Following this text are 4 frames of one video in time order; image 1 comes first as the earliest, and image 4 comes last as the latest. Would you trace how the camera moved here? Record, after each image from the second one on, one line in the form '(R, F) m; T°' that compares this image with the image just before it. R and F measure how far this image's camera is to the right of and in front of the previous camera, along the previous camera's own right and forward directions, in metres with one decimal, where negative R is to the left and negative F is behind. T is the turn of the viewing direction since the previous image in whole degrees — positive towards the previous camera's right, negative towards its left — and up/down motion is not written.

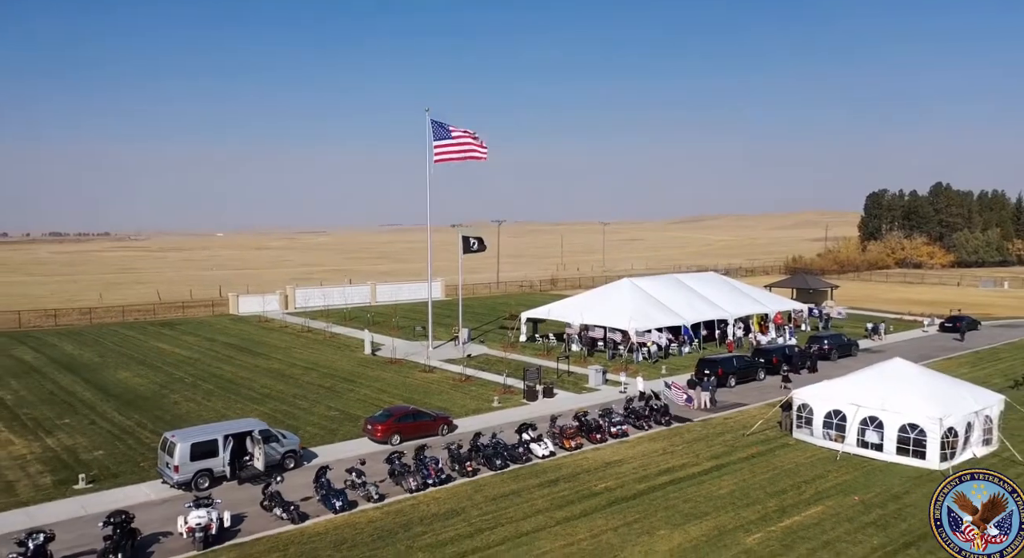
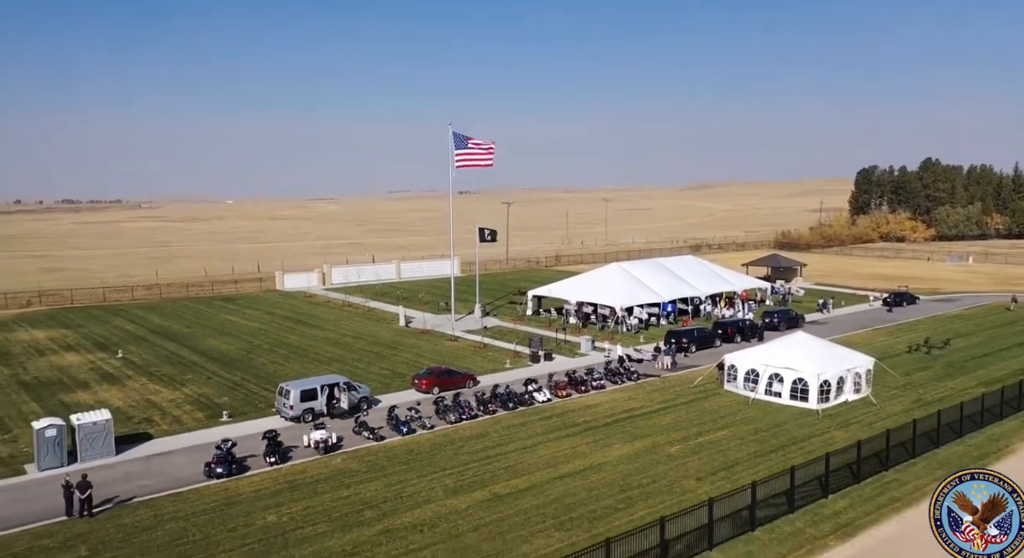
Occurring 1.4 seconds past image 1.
(0.0, -8.6) m; -1°
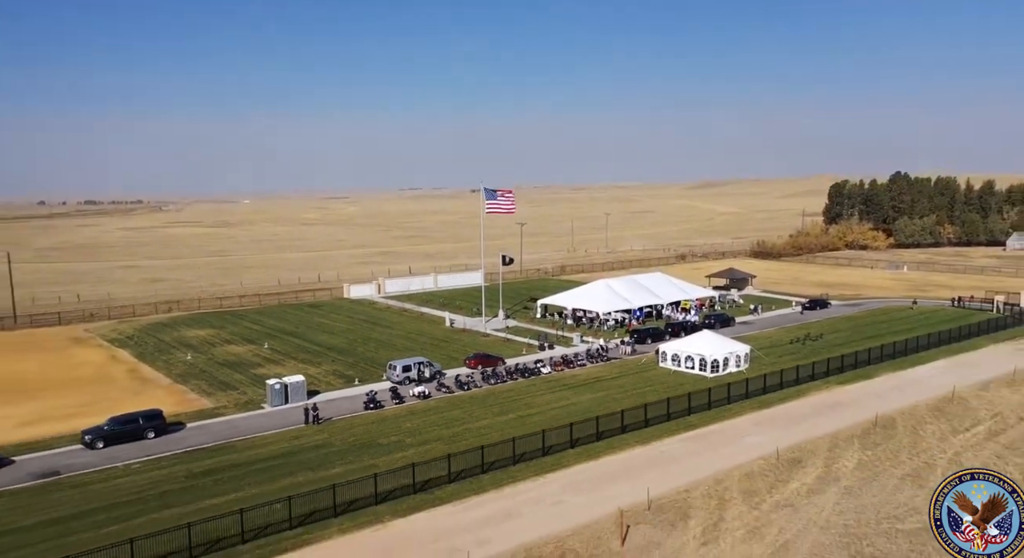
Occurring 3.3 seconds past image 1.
(-0.2, -19.2) m; -1°
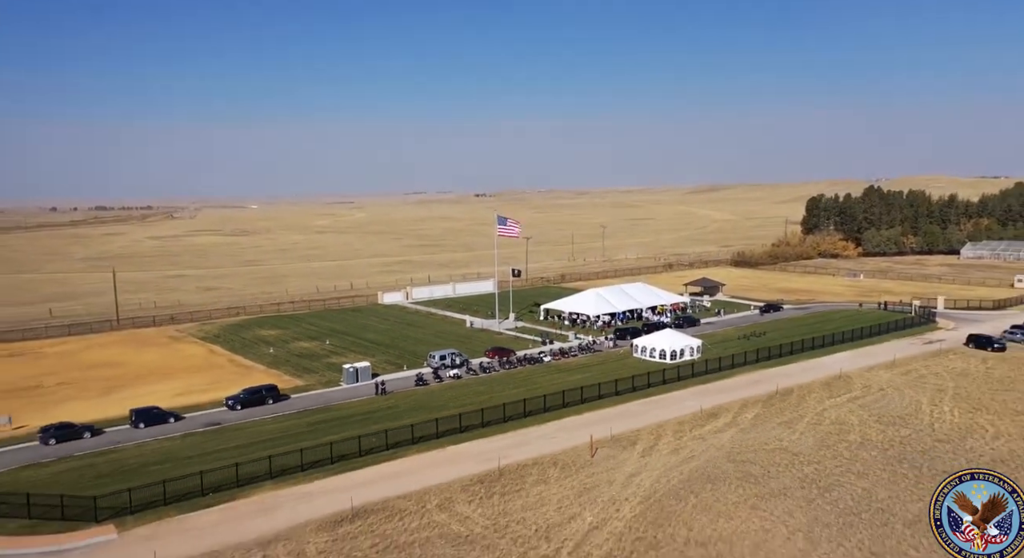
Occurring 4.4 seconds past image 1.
(-0.4, -15.9) m; 0°
